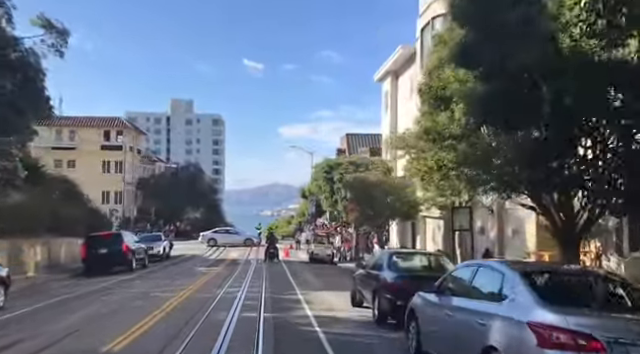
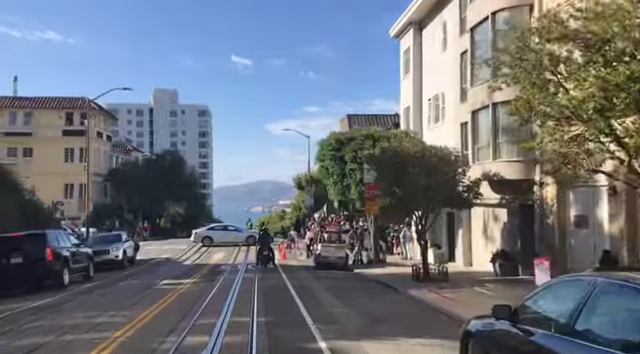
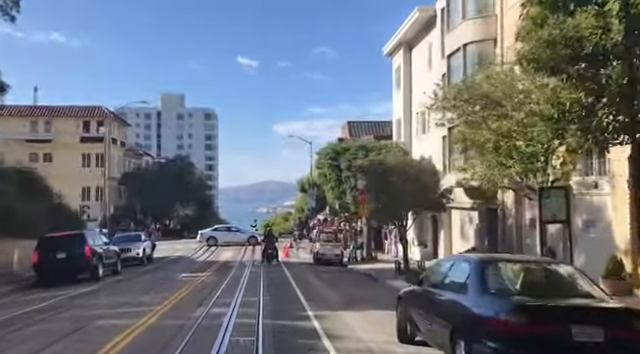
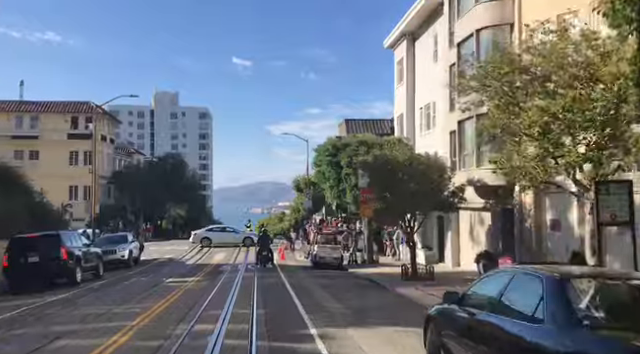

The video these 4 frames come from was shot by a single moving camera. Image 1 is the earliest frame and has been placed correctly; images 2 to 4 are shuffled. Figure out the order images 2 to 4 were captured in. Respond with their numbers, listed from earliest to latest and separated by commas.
3, 4, 2
